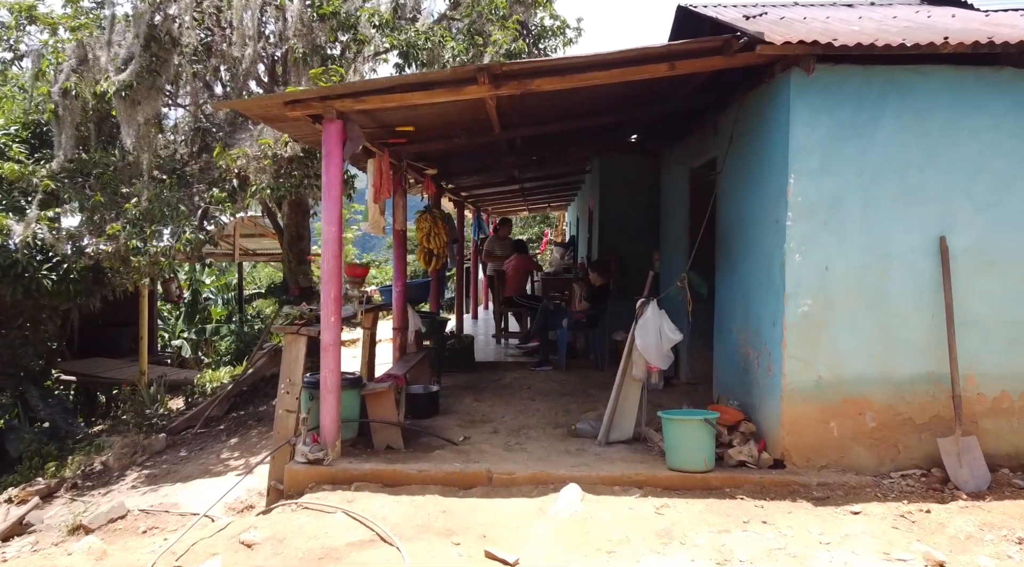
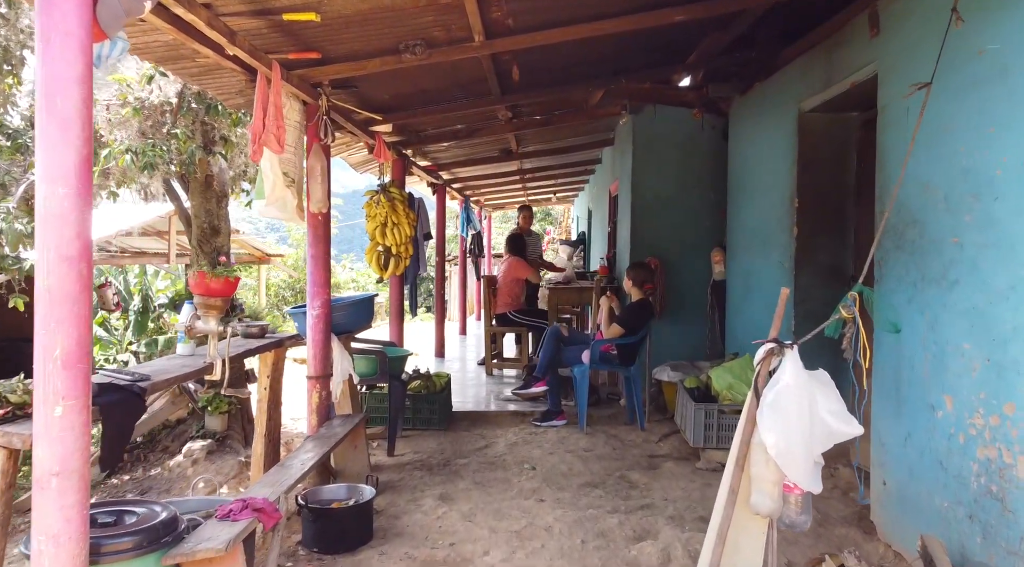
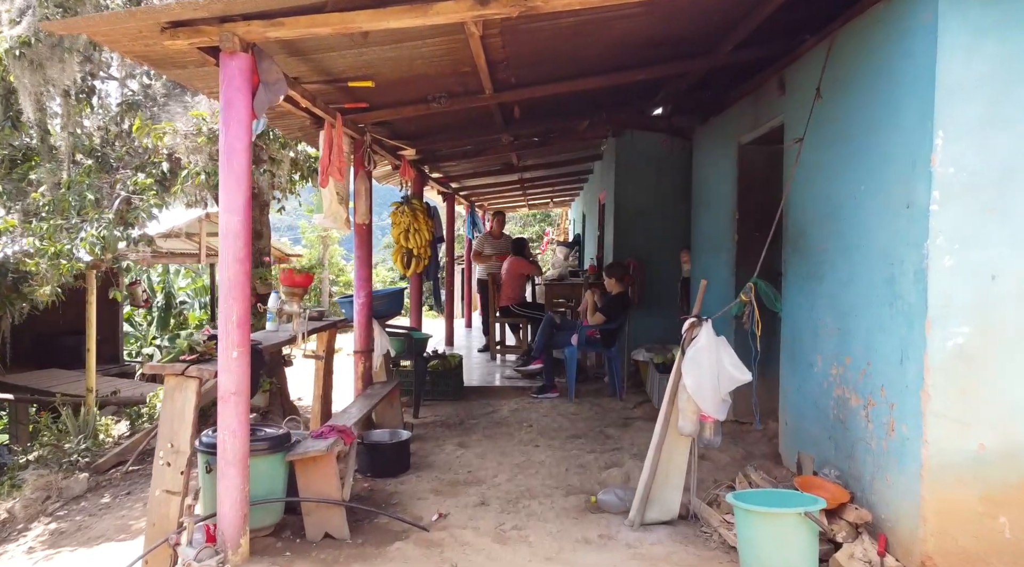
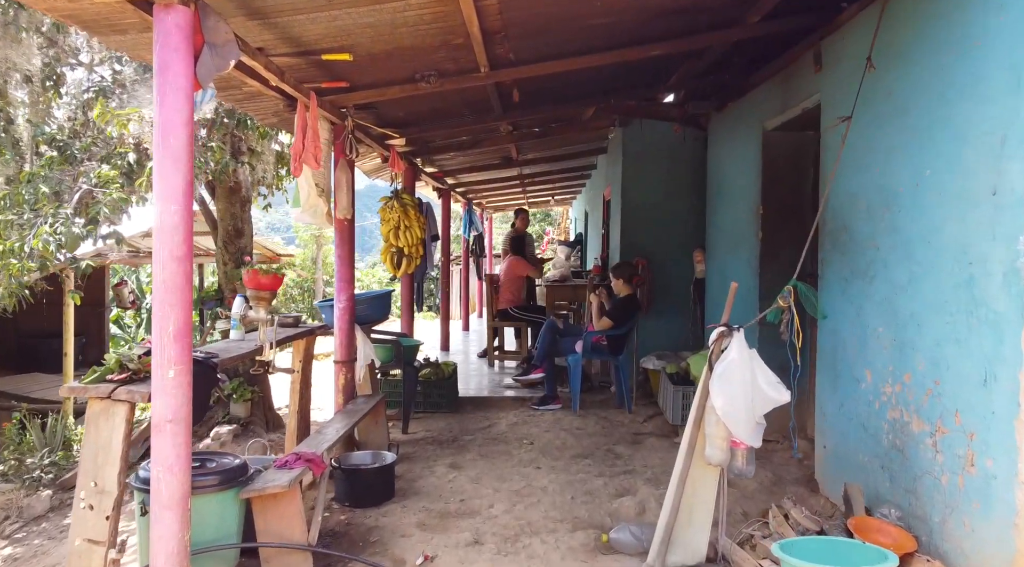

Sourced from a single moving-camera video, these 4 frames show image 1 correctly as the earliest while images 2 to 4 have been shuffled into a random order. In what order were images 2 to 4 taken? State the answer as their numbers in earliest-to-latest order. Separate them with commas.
3, 4, 2
